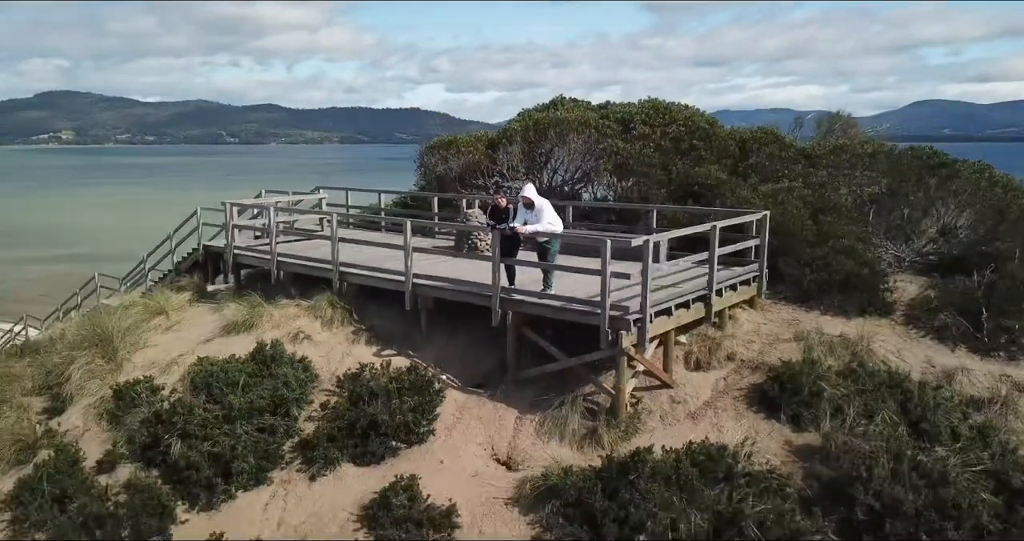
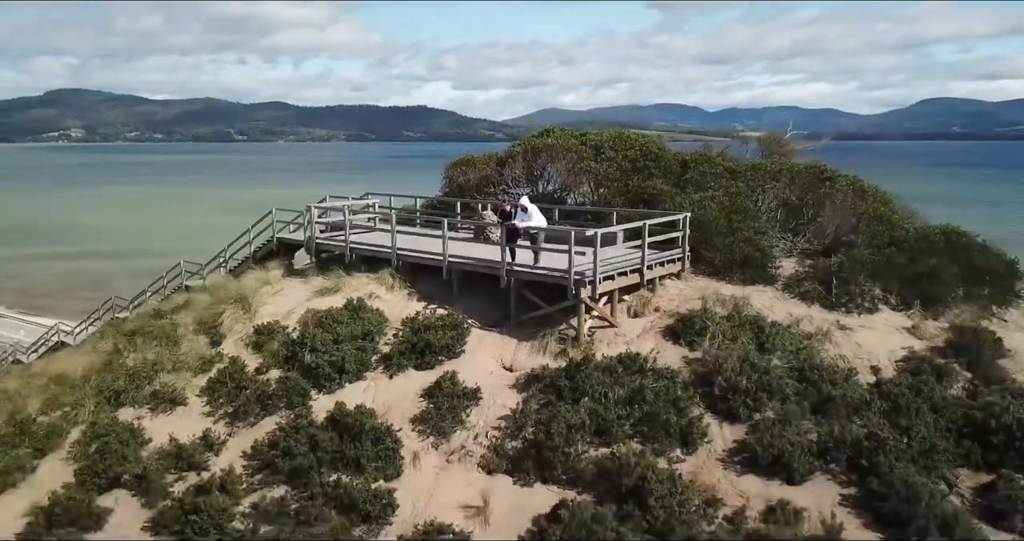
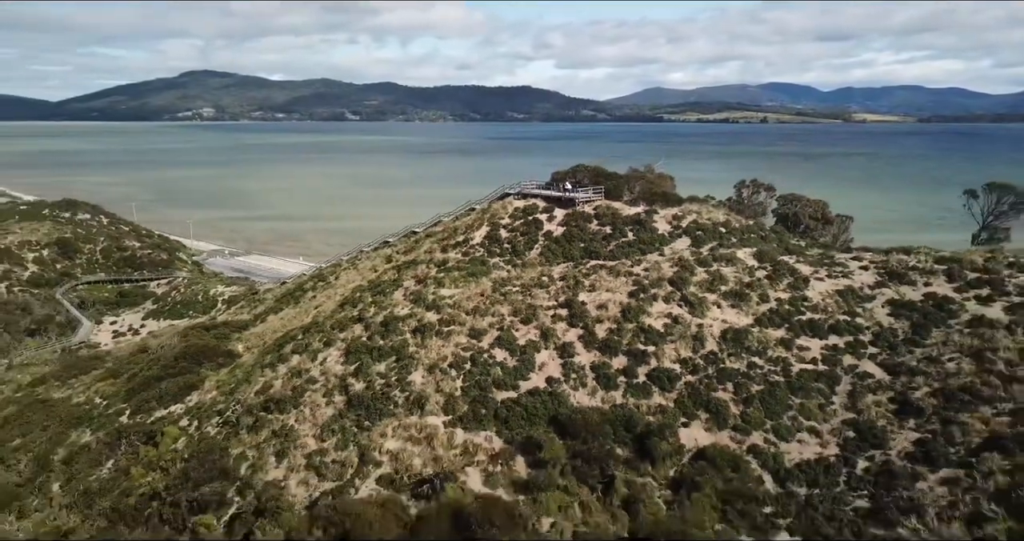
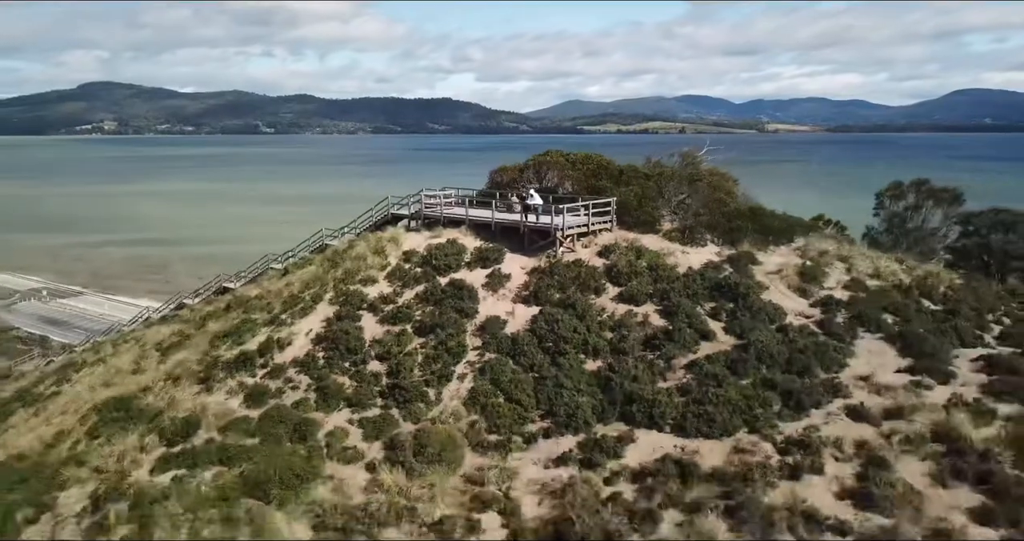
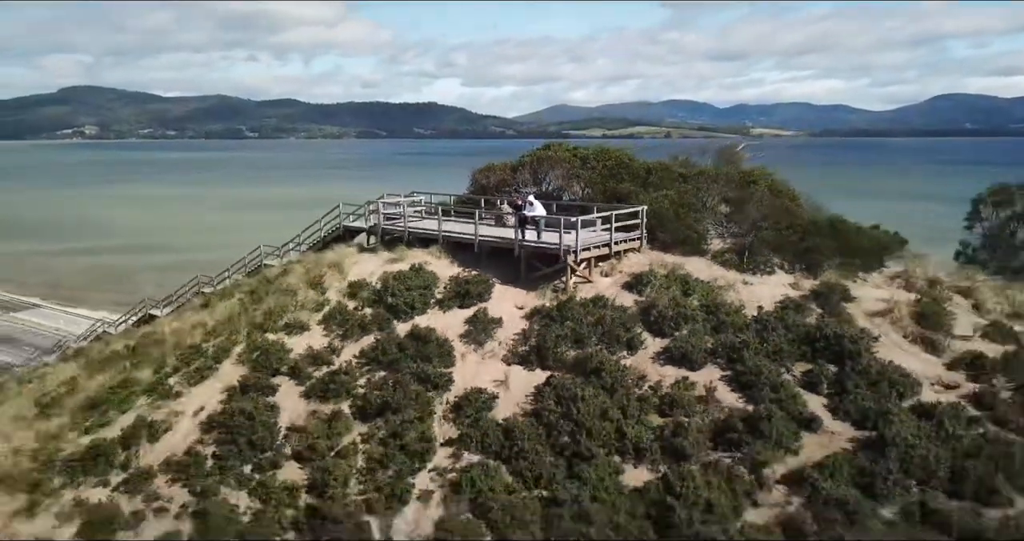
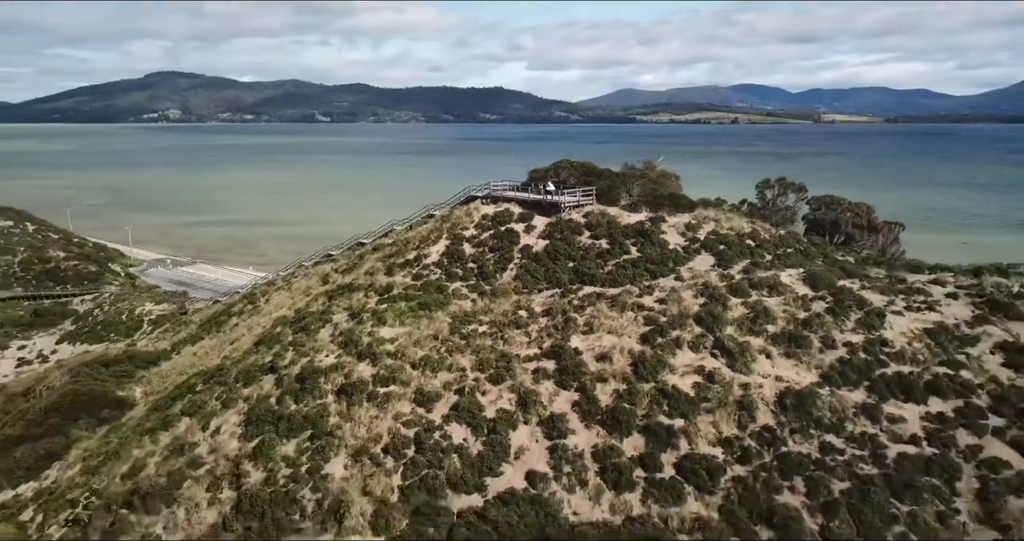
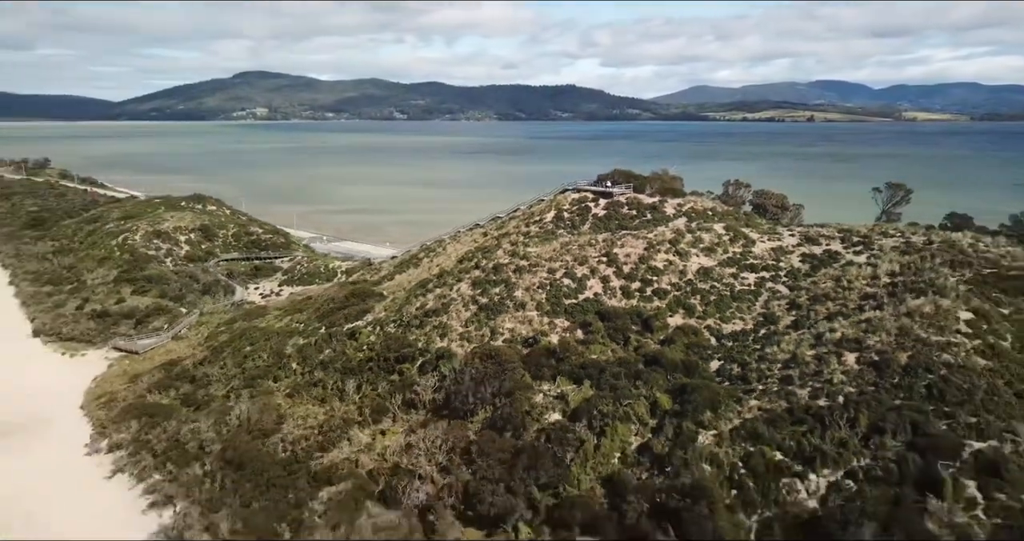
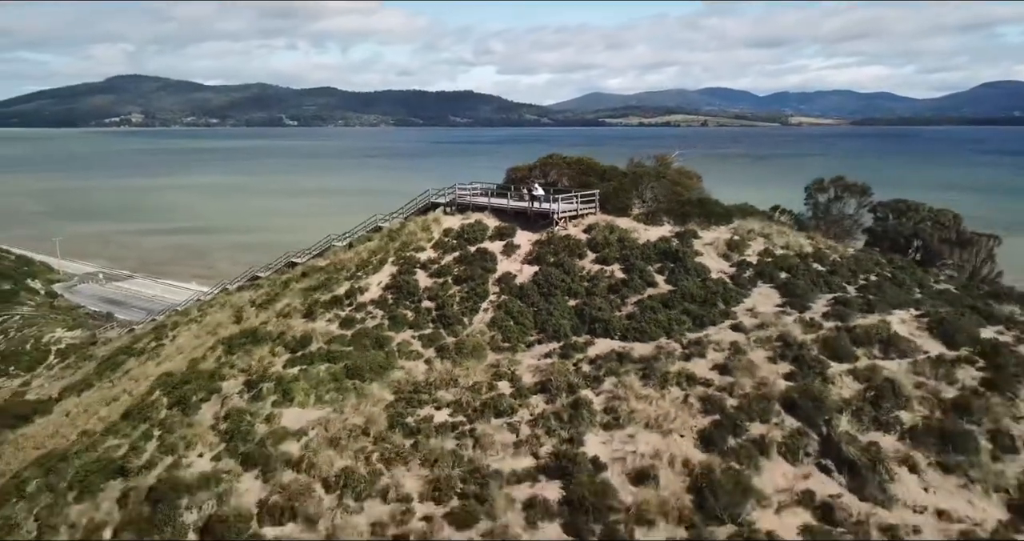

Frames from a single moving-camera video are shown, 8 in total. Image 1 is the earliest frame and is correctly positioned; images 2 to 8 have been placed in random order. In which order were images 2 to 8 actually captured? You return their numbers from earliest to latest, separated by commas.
2, 5, 4, 8, 6, 3, 7
